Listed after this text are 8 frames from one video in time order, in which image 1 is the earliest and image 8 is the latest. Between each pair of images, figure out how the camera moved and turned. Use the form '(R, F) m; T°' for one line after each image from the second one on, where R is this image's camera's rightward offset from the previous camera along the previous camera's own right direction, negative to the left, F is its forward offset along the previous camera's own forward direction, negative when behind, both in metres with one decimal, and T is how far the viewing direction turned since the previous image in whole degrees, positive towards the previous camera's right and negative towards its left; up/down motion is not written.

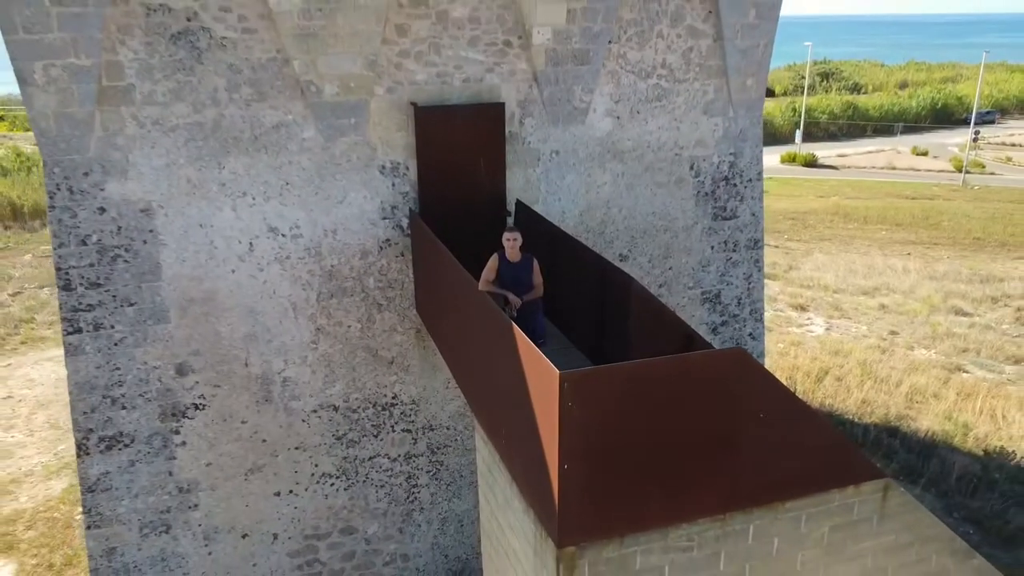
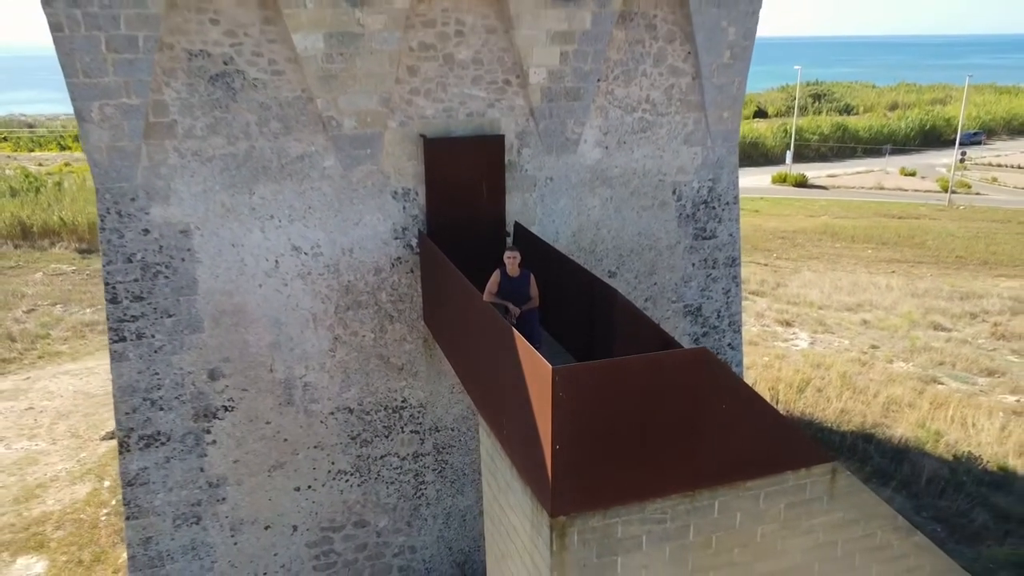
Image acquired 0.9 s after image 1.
(0.0, -0.6) m; 0°
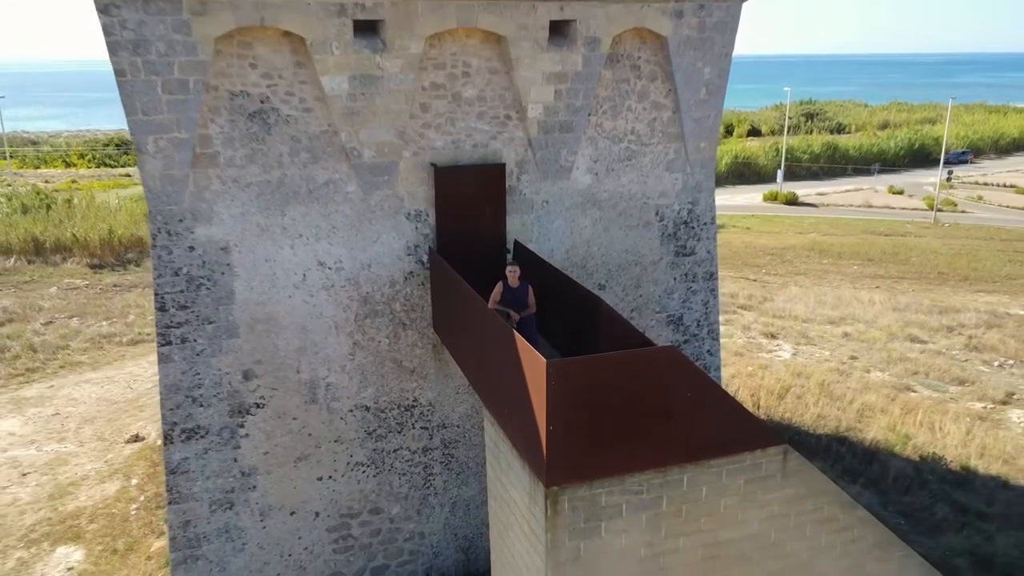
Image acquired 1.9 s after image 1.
(0.0, -0.7) m; 0°
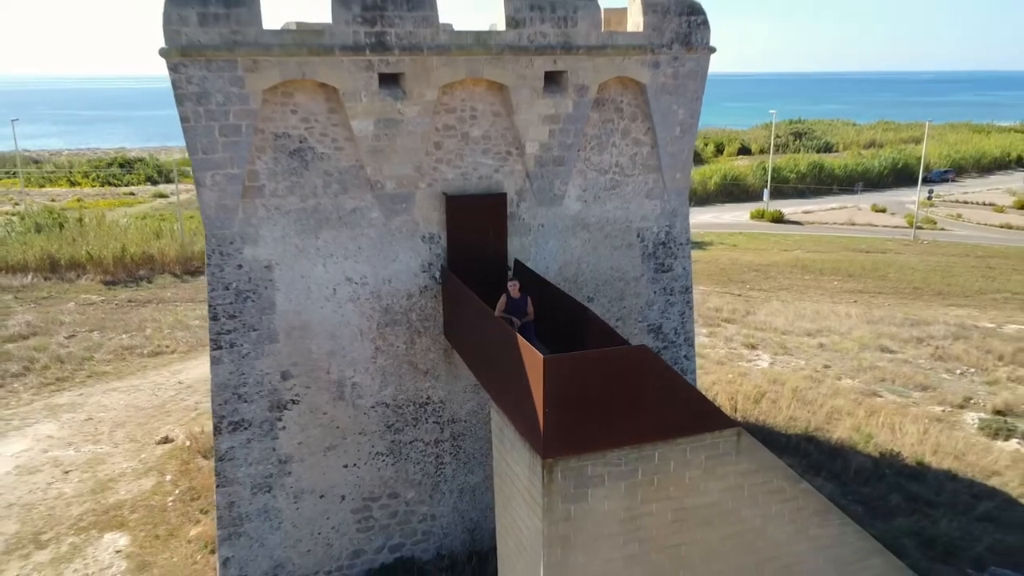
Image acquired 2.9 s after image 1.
(-0.1, -1.0) m; 0°
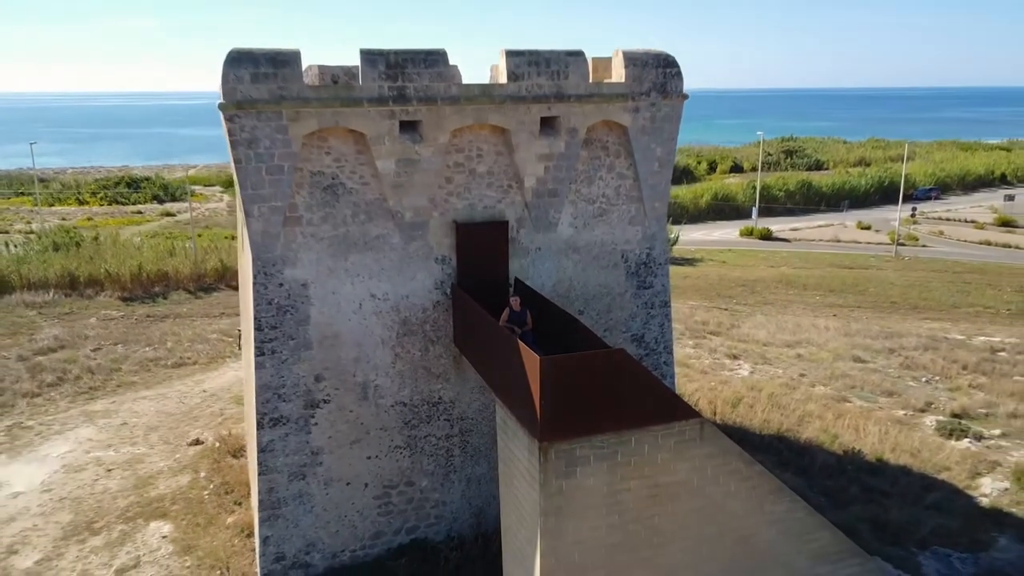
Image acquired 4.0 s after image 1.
(0.0, -1.2) m; 0°
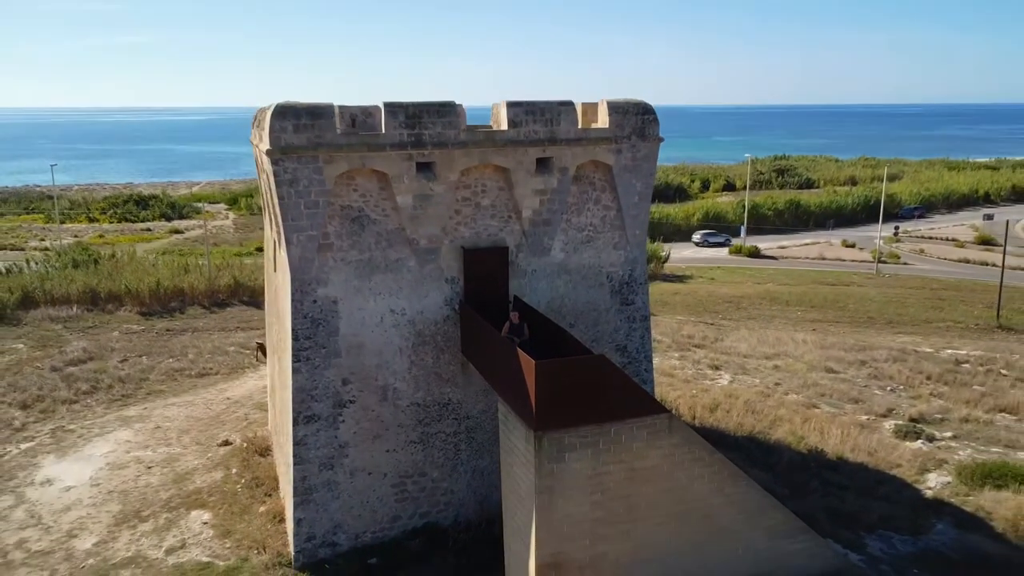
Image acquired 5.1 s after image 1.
(0.0, -1.4) m; 0°
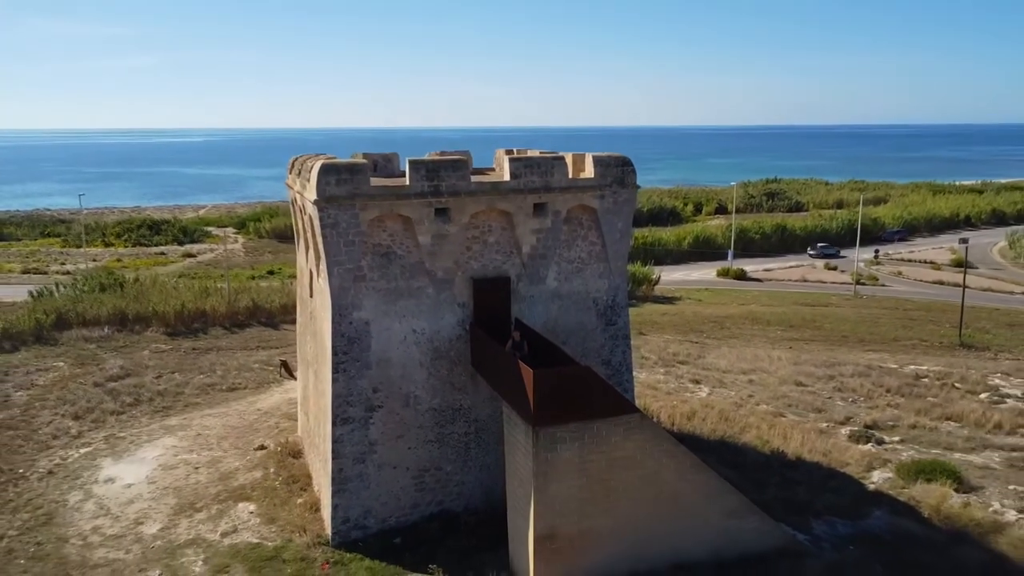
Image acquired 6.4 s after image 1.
(-0.1, -2.0) m; 0°
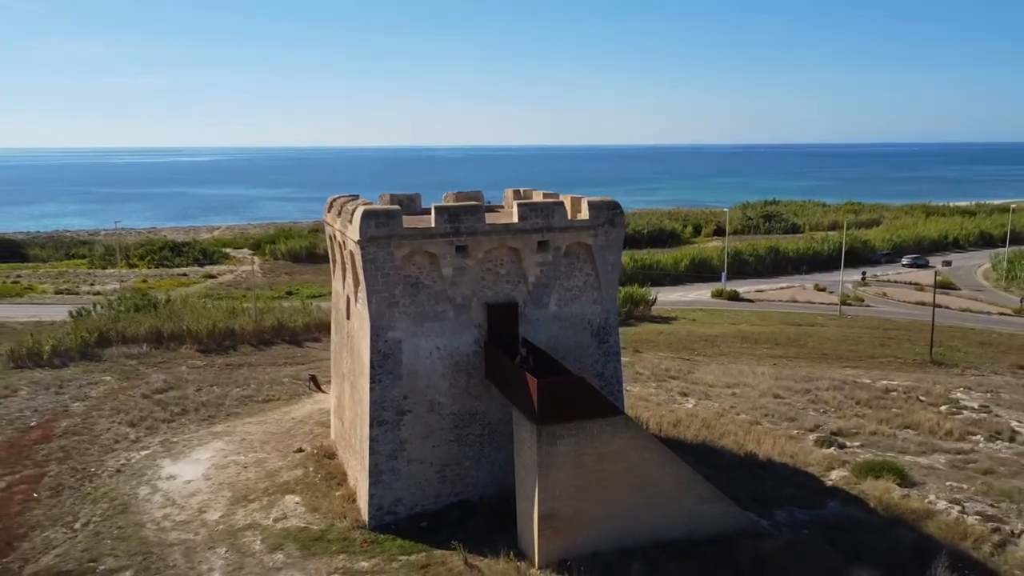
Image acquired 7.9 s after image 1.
(-0.1, -2.3) m; 0°
